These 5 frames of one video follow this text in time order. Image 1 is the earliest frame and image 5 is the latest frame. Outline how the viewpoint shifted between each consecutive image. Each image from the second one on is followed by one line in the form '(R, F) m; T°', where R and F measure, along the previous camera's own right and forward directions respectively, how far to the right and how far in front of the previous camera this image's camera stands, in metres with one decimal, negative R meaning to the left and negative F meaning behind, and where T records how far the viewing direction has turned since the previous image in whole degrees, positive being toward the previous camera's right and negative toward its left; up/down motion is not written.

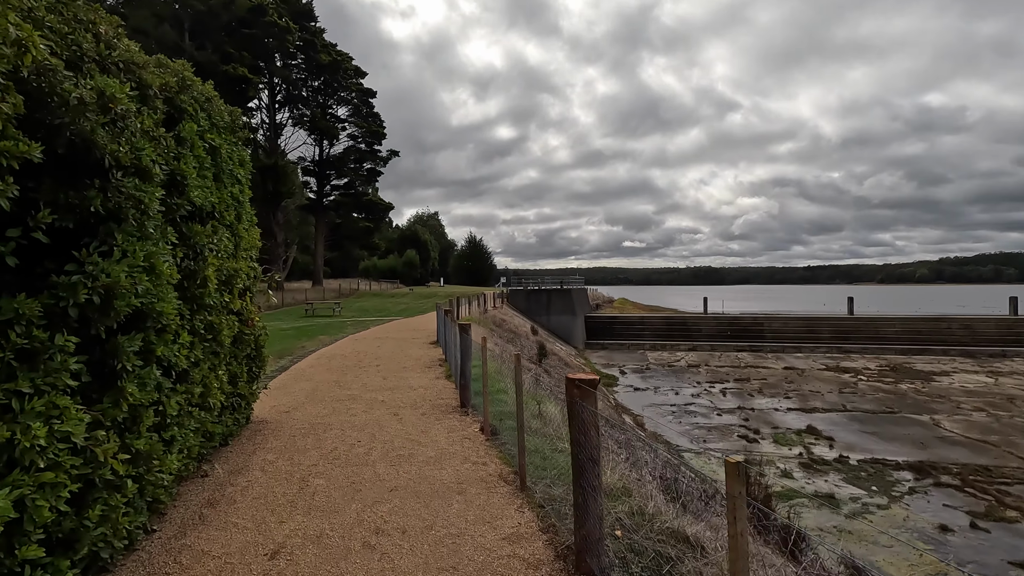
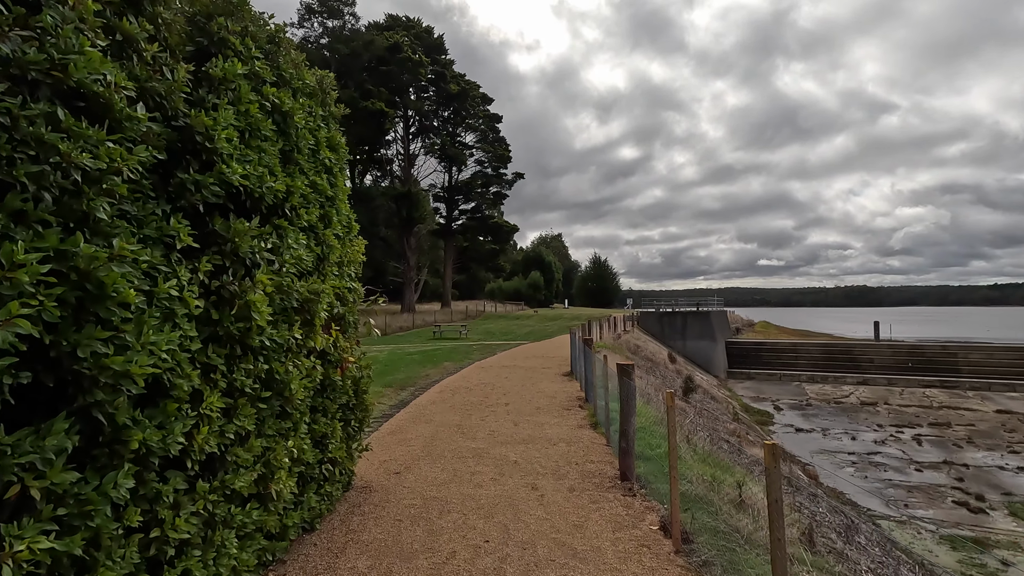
(-0.6, +2.2) m; -13°
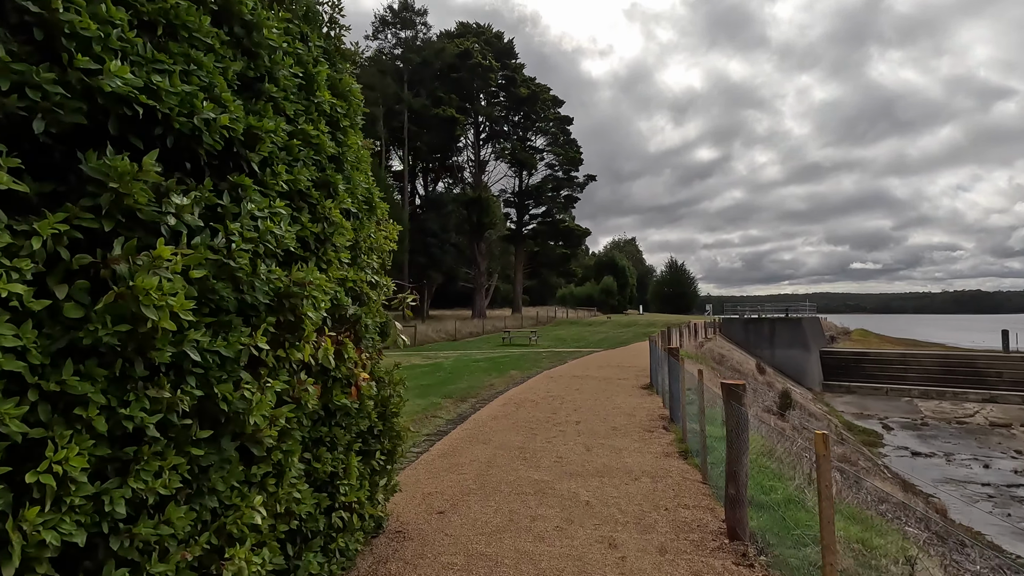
(0.0, +1.3) m; -8°
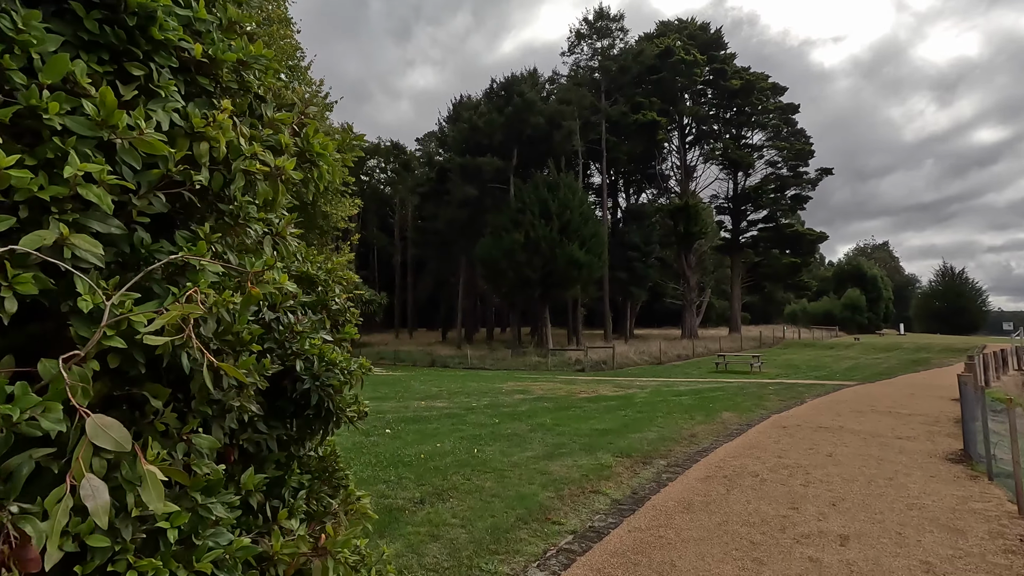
(+0.2, +3.4) m; -22°
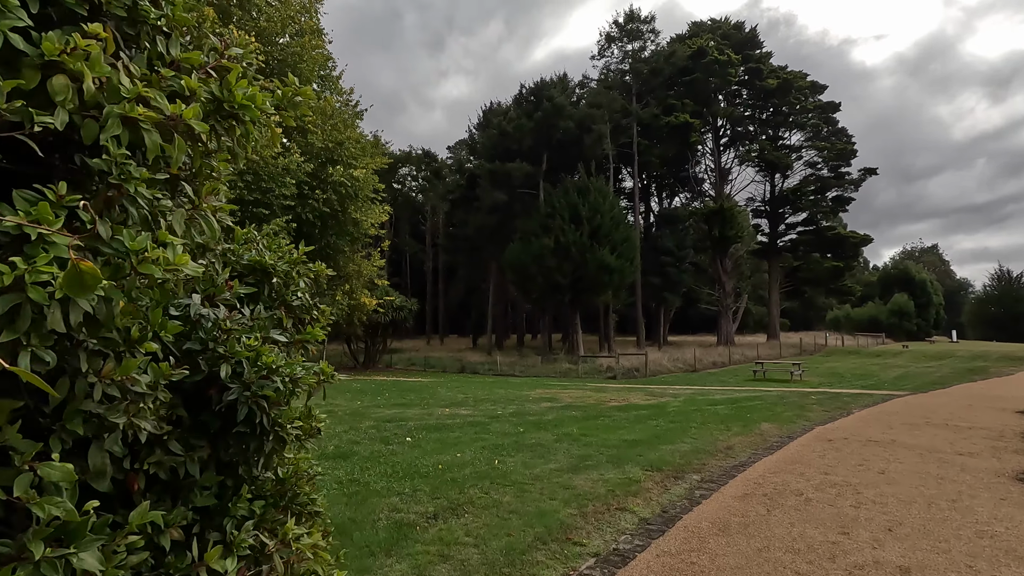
(+0.2, +0.4) m; -3°
